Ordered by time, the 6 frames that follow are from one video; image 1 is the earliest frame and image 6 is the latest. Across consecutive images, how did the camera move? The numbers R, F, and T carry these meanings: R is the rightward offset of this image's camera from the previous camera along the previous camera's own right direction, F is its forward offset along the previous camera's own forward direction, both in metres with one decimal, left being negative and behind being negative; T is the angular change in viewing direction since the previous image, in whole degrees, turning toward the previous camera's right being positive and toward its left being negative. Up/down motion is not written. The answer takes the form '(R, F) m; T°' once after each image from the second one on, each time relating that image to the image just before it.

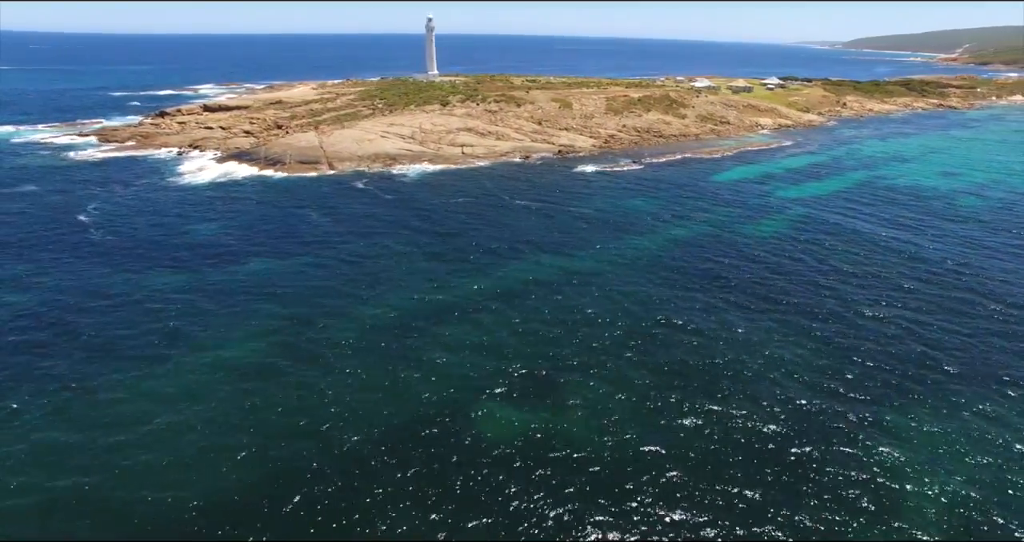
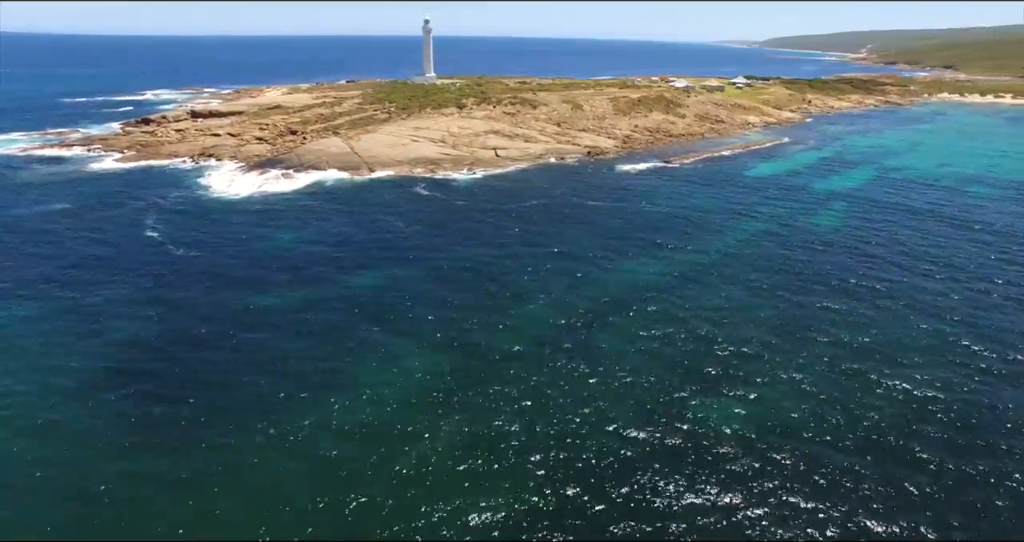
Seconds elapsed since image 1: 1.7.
(-13.0, -1.4) m; +6°
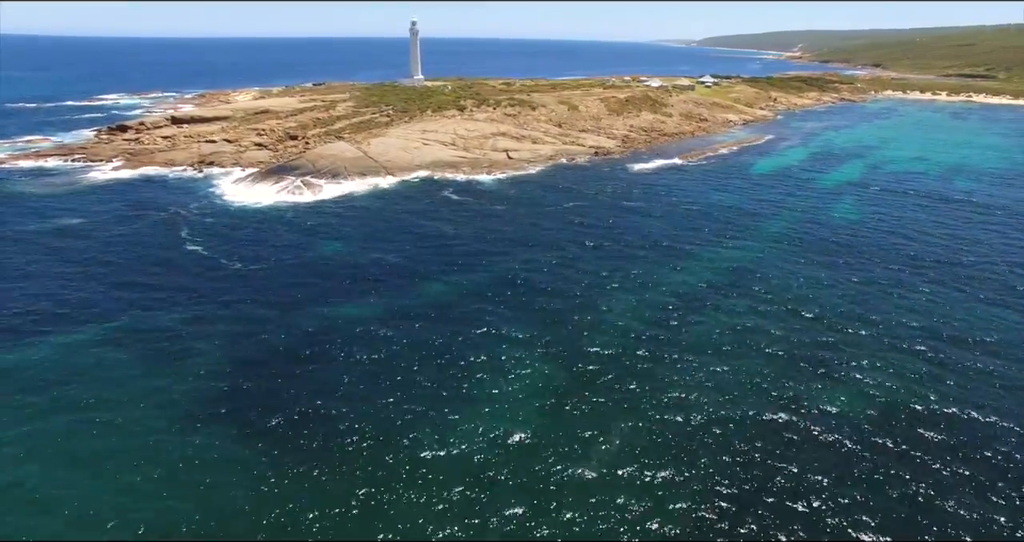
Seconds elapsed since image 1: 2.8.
(-8.5, -1.1) m; +5°
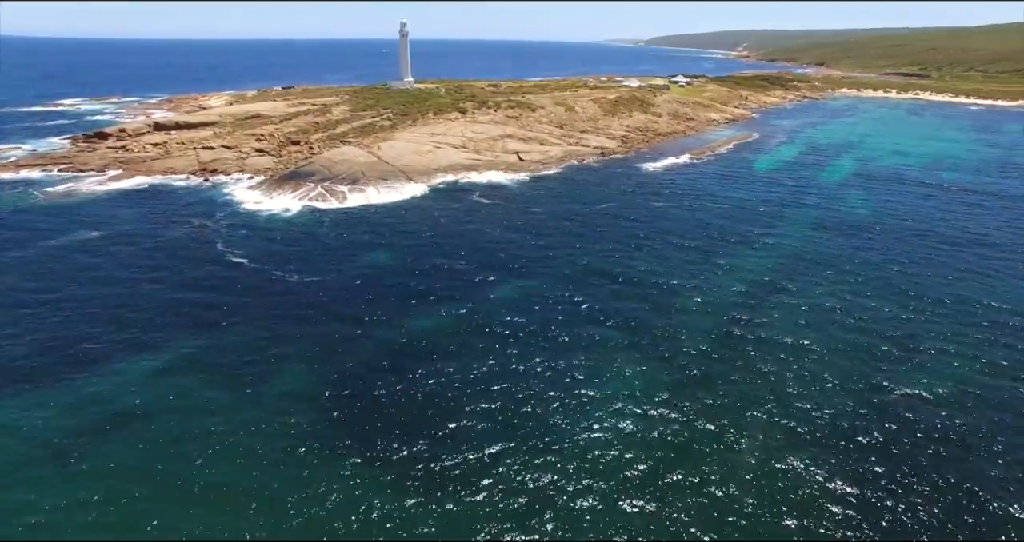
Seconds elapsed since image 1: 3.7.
(-7.8, -0.7) m; +4°
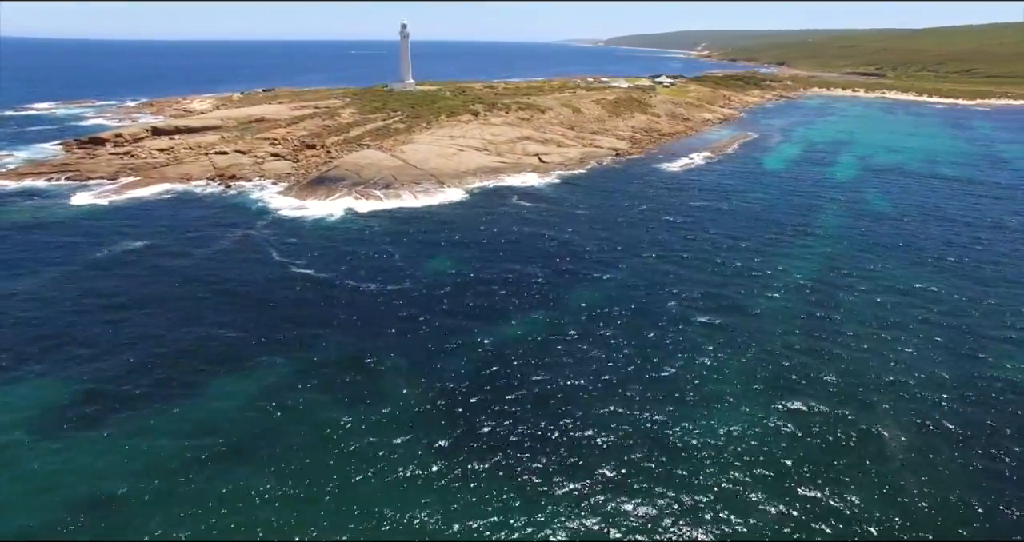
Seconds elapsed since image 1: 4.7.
(-8.2, -0.8) m; +4°
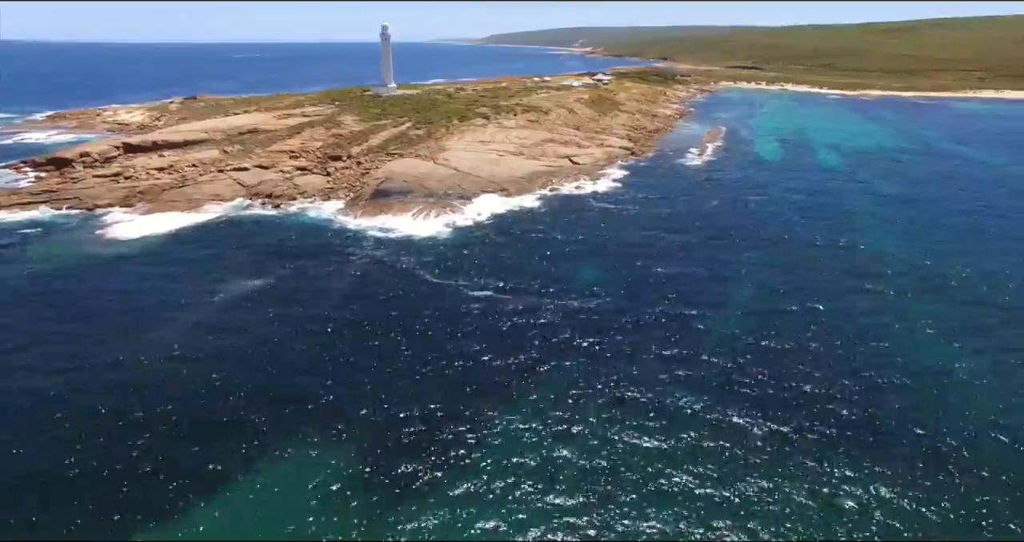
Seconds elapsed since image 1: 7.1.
(-21.3, +0.1) m; +11°
